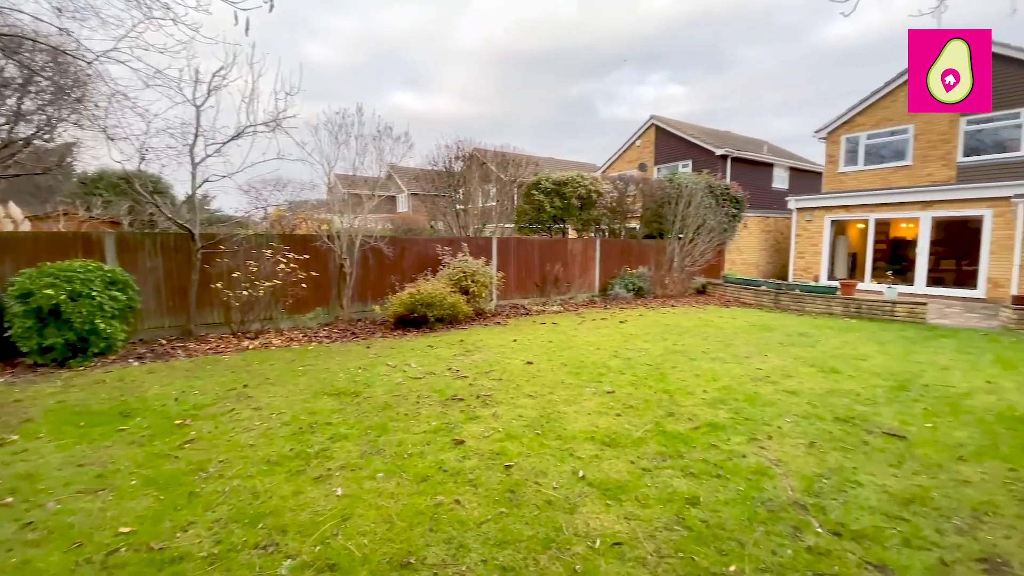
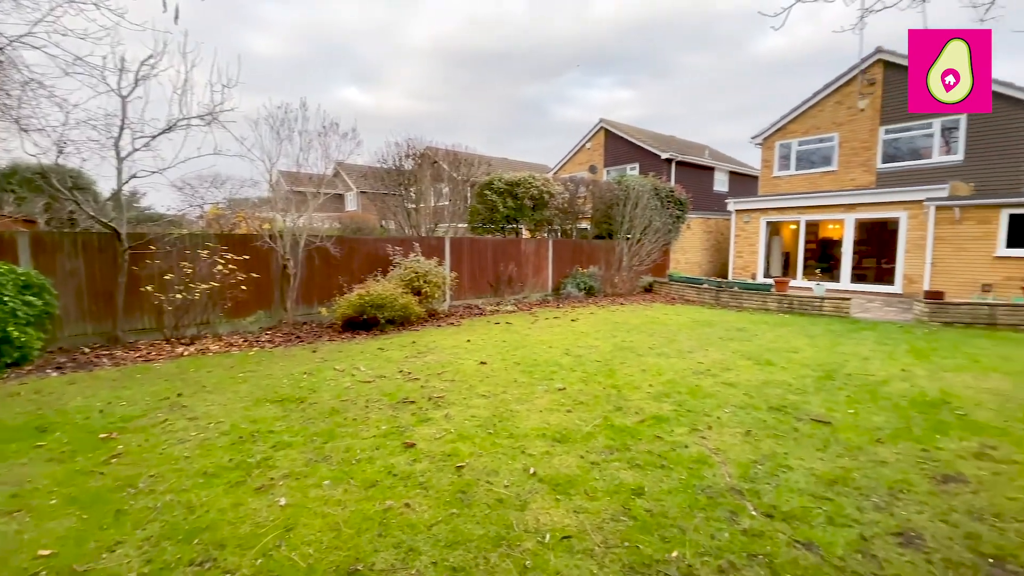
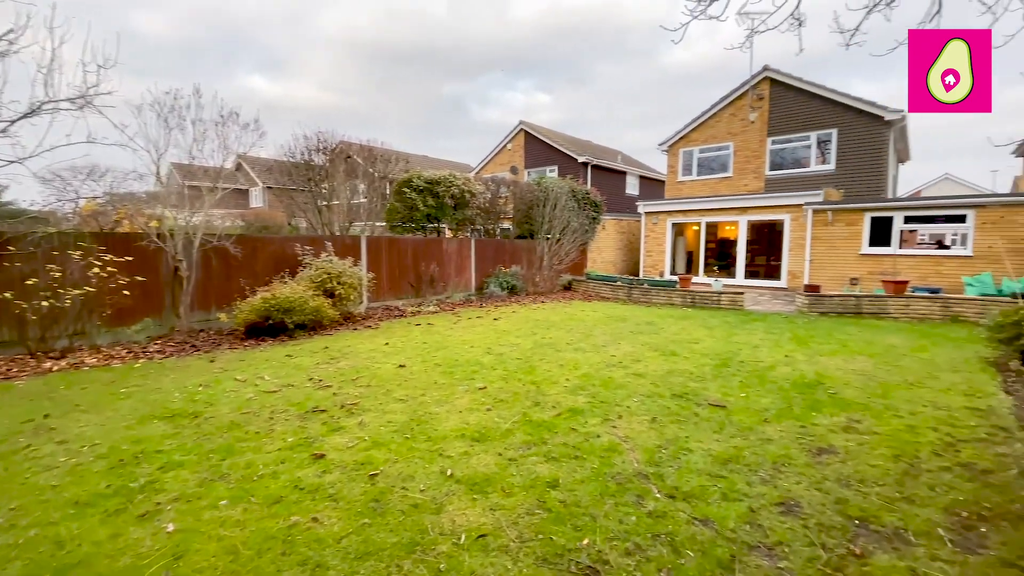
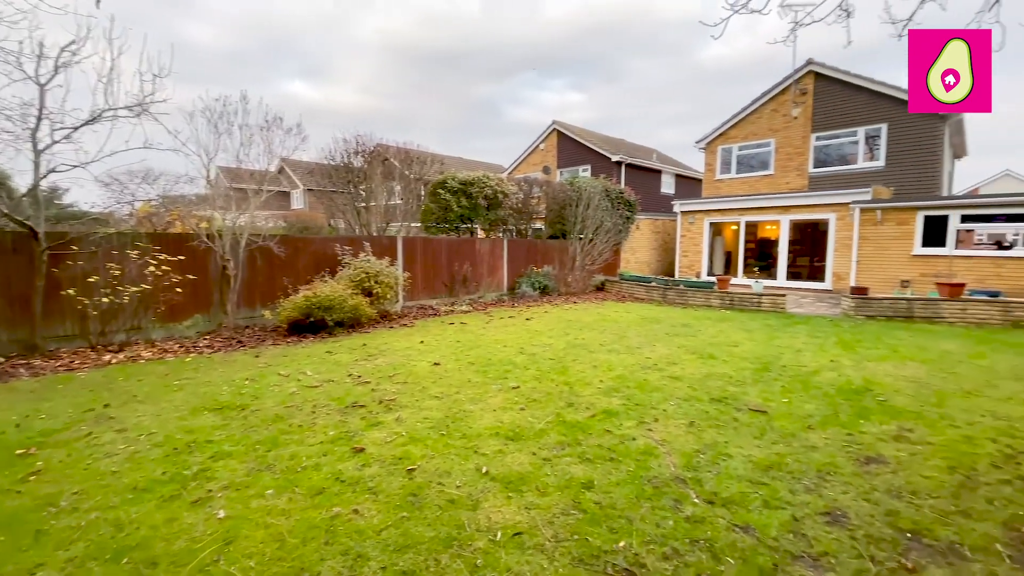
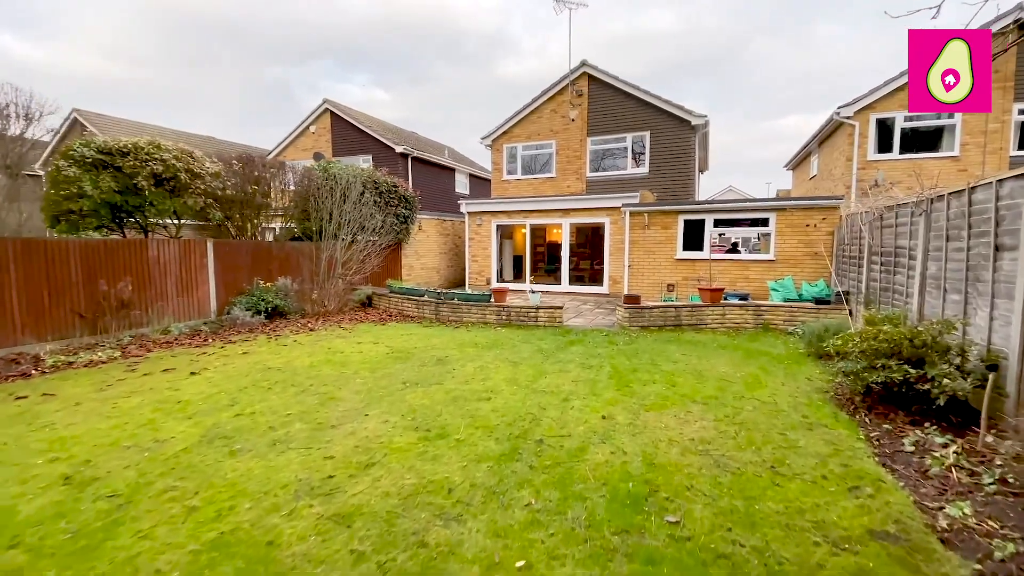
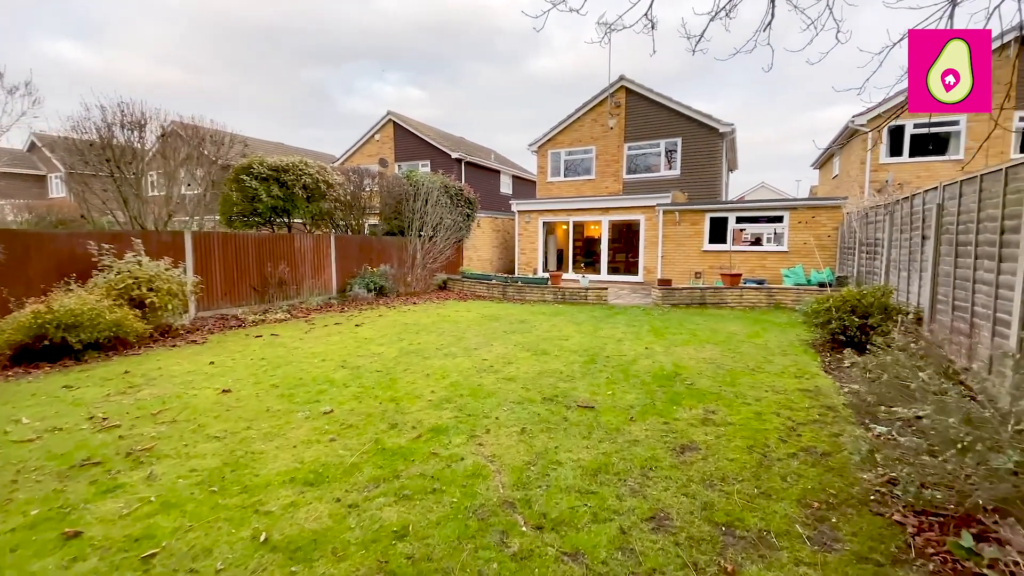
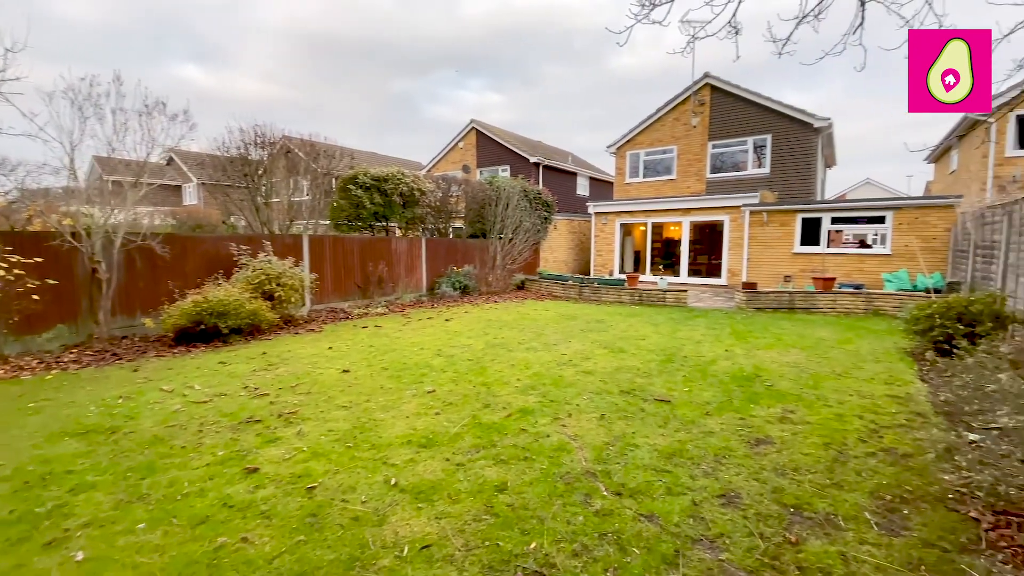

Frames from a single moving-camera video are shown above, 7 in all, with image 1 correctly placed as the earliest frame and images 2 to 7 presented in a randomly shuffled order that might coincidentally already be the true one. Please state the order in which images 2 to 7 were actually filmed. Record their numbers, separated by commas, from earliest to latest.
2, 4, 3, 7, 6, 5
